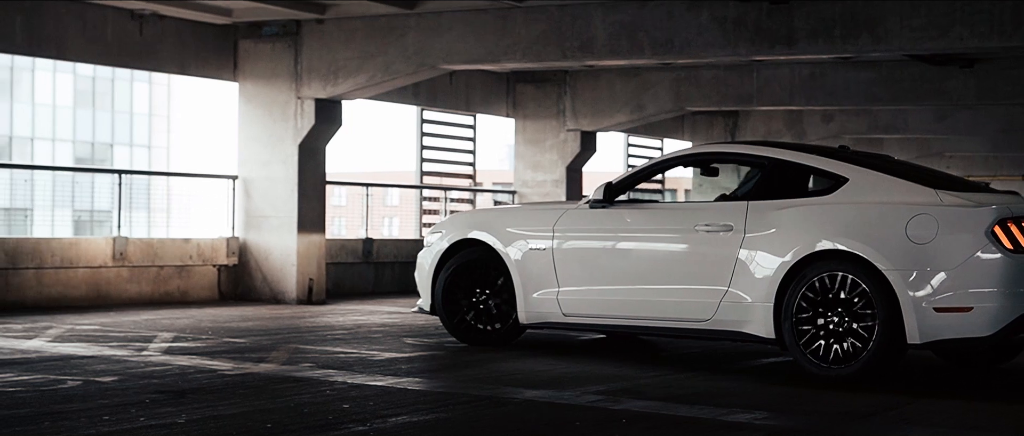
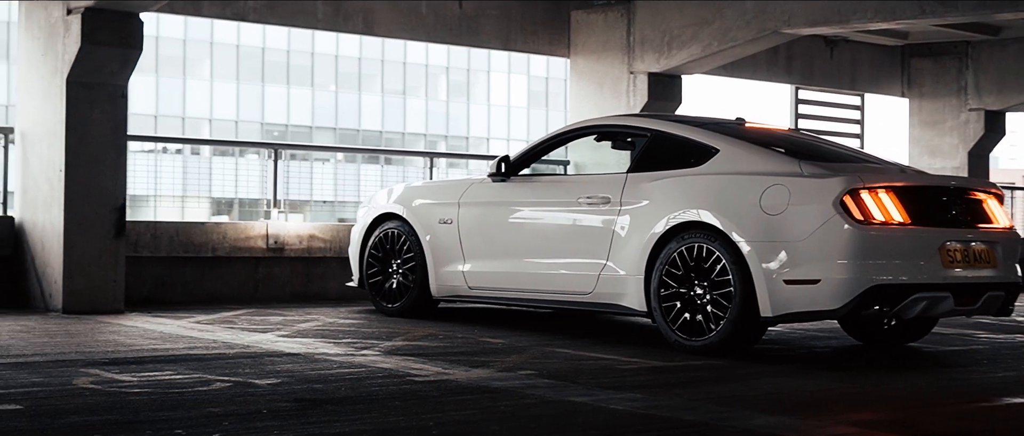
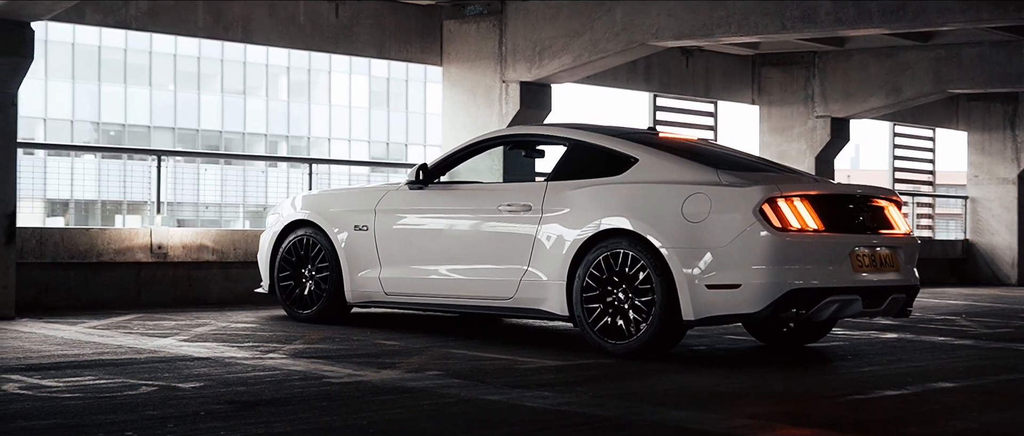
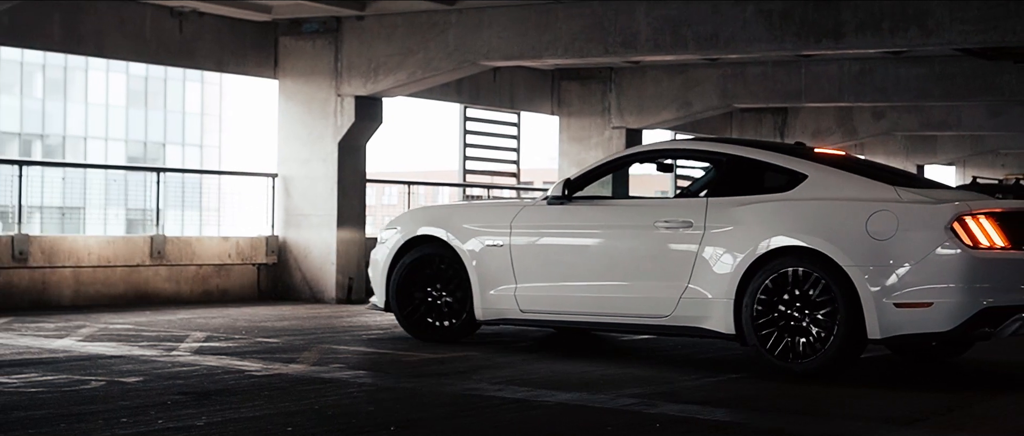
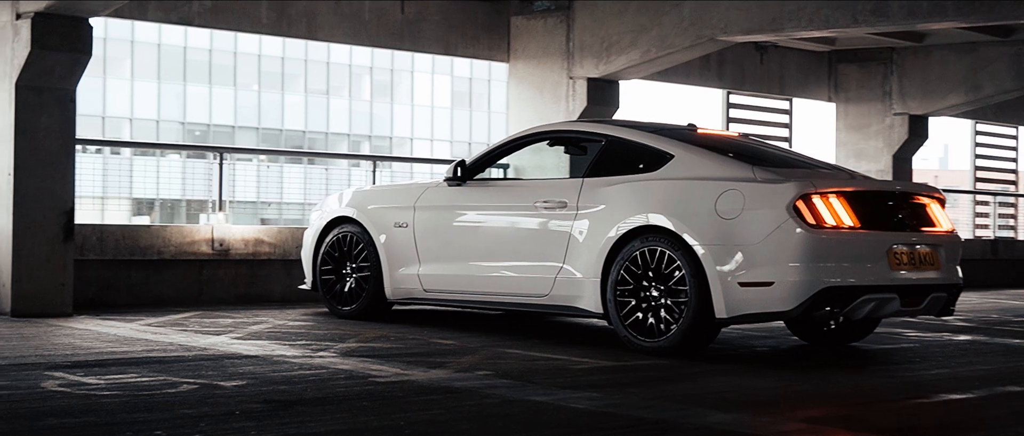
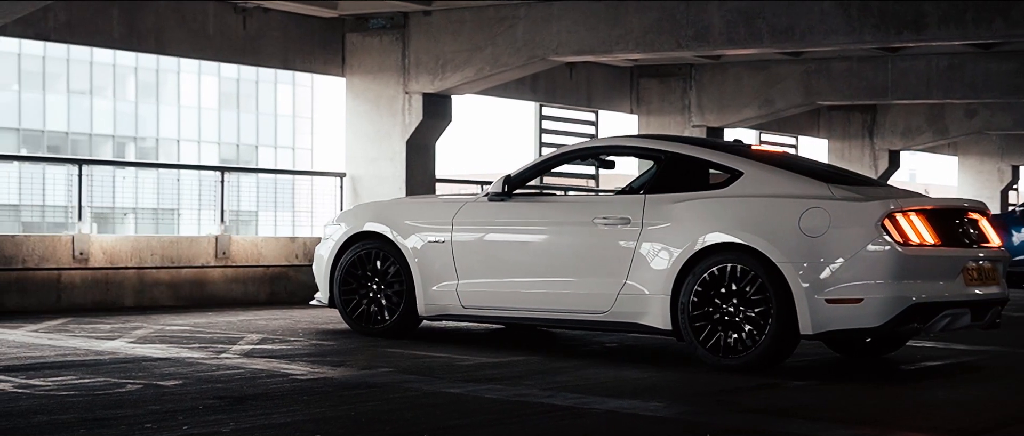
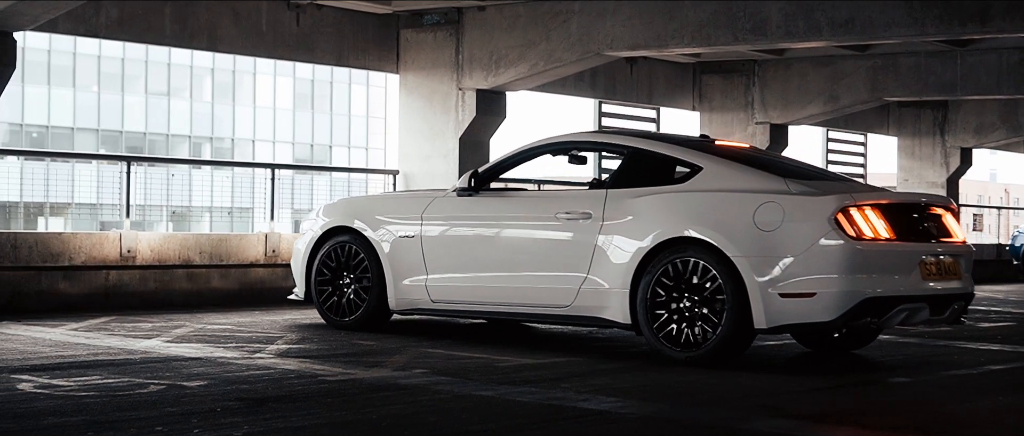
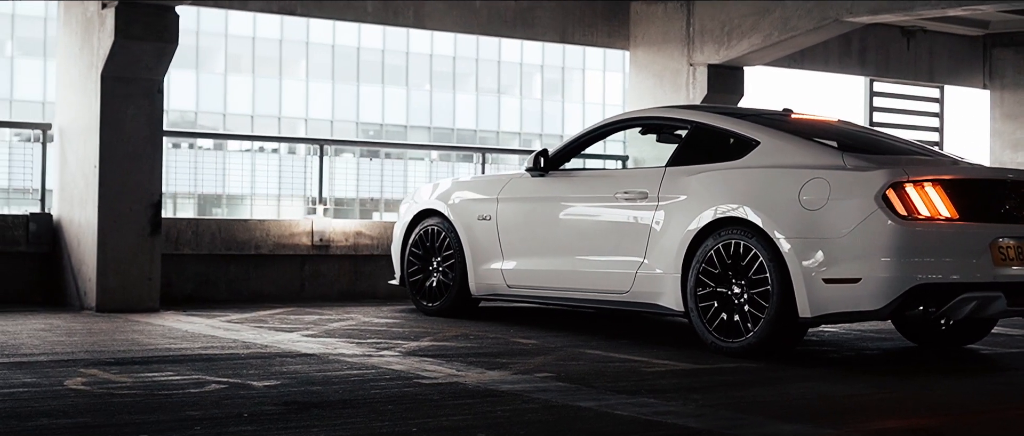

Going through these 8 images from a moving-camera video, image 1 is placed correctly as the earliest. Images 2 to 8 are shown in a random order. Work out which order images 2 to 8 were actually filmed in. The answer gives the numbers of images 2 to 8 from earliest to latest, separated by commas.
4, 6, 7, 3, 5, 2, 8
